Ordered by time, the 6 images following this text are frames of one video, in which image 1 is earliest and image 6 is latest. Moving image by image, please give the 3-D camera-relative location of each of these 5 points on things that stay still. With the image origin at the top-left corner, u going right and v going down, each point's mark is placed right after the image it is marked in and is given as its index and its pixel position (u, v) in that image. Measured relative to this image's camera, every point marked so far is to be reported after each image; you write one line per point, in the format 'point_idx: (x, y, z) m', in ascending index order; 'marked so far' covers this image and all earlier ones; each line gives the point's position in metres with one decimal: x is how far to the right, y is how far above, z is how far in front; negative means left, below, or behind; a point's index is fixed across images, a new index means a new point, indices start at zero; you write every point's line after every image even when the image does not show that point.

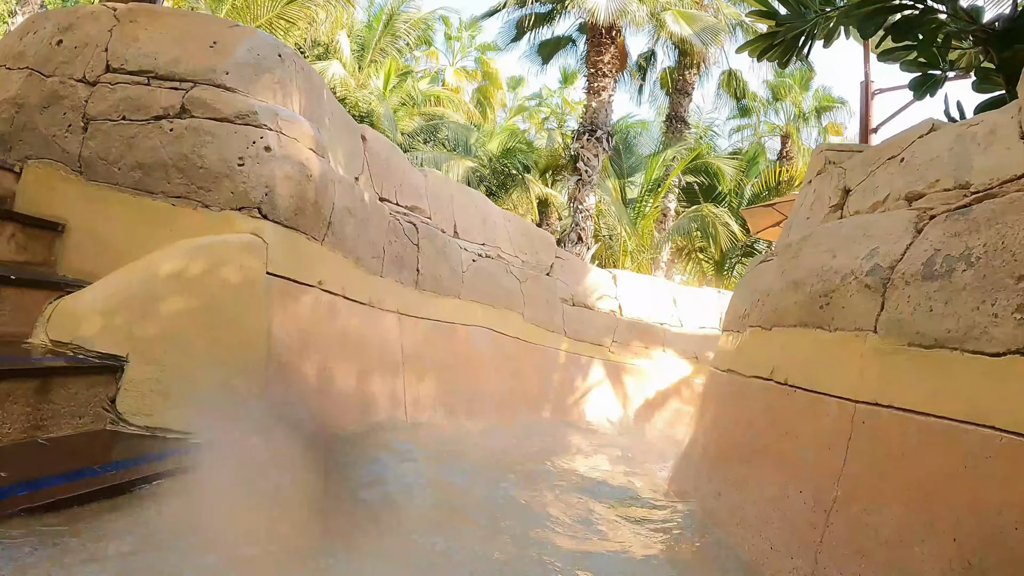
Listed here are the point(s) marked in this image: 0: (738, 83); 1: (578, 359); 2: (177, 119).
0: (+6.2, +5.6, +17.1) m
1: (+0.6, -0.7, +6.4) m
2: (-1.6, +0.8, +3.0) m
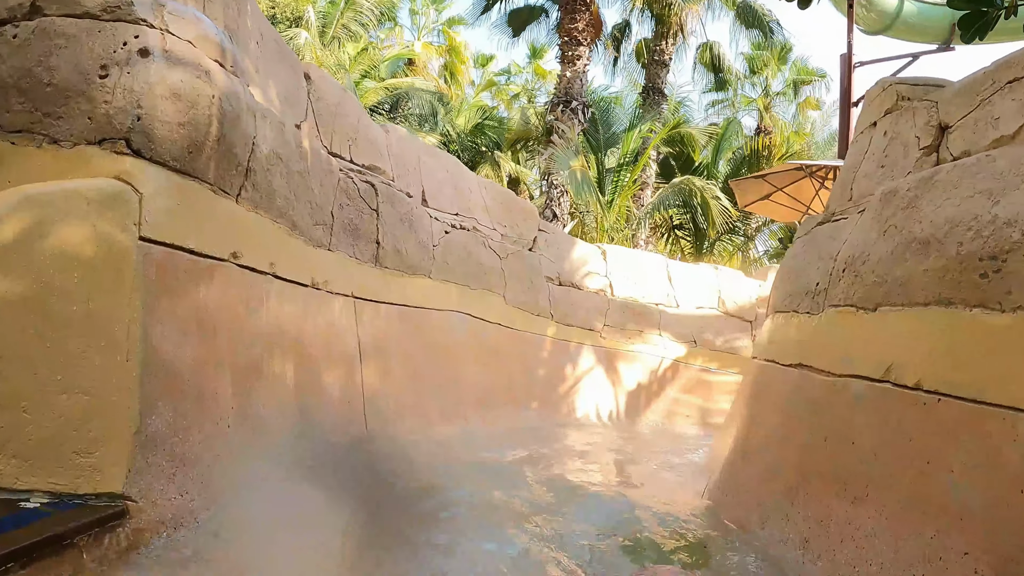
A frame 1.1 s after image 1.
0: (+5.4, +6.2, +16.4) m
1: (+0.5, -0.5, +5.6) m
2: (-1.6, +0.9, +2.0) m
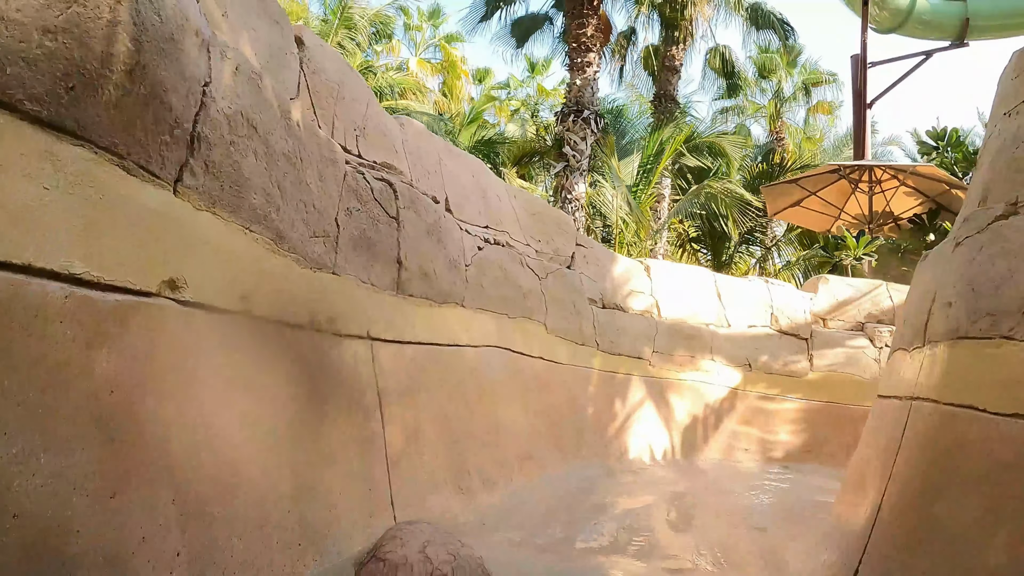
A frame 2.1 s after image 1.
0: (+5.4, +5.8, +15.8) m
1: (+0.8, -0.7, +4.7) m
2: (-1.3, +0.7, +1.2) m
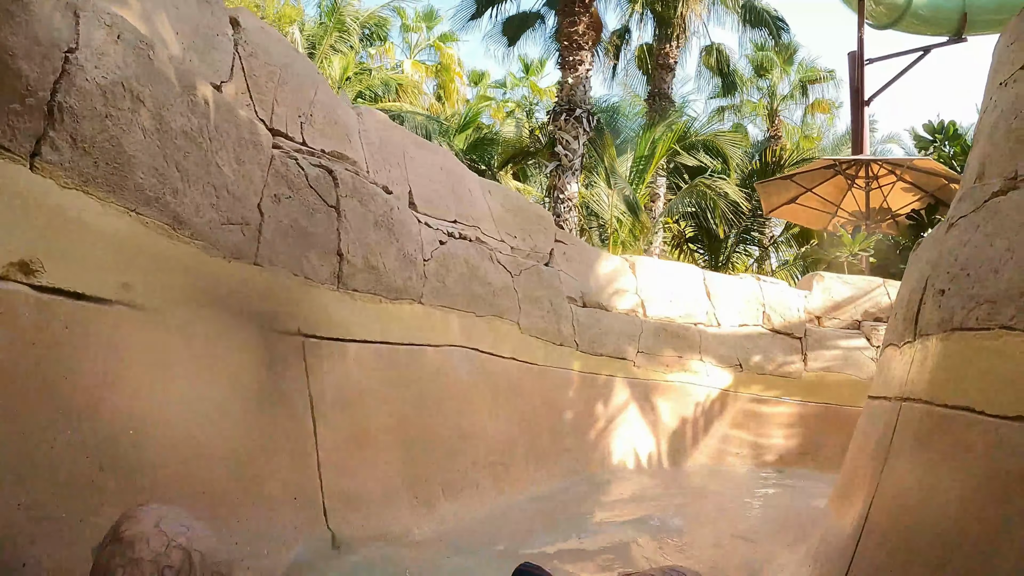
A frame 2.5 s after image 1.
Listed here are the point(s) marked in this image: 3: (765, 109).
0: (+5.2, +5.8, +15.6) m
1: (+0.6, -0.7, +4.5) m
2: (-1.5, +0.8, +1.0) m
3: (+6.8, +4.8, +16.7) m
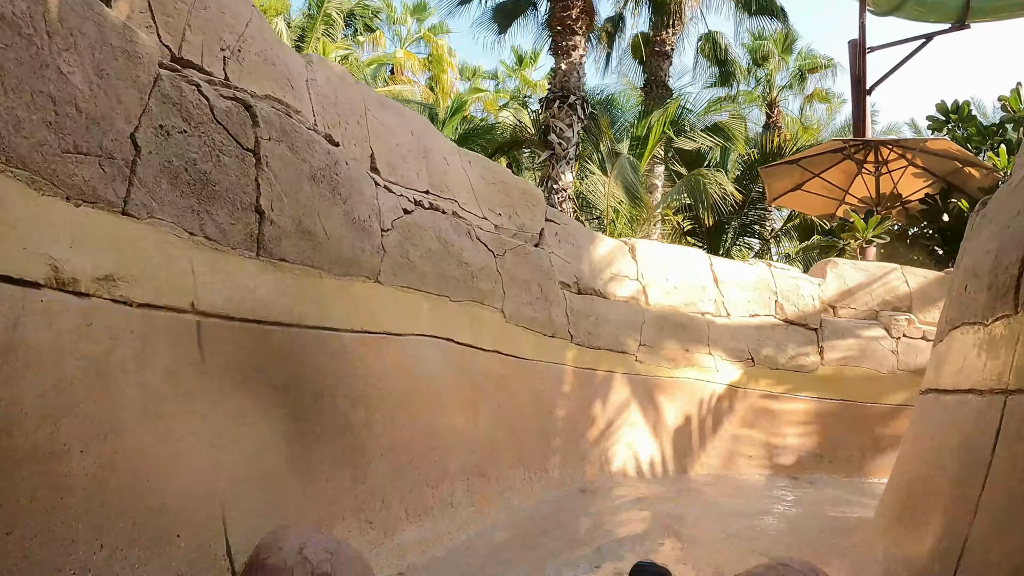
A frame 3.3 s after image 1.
0: (+5.0, +5.9, +15.1) m
1: (+0.5, -0.6, +4.0) m
2: (-1.6, +0.8, +0.5) m
3: (+6.6, +5.0, +16.2) m
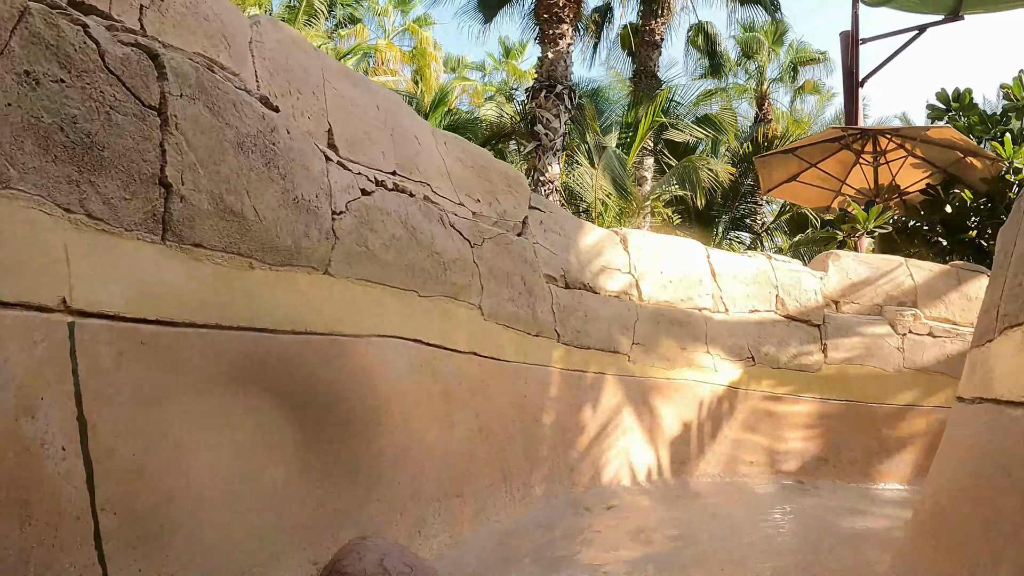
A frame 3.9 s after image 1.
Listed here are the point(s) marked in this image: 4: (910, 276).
0: (+4.7, +6.0, +14.8) m
1: (+0.4, -0.5, +3.6) m
2: (-1.7, +0.9, +0.1) m
3: (+6.2, +5.1, +16.0) m
4: (+3.4, +0.1, +5.3) m
